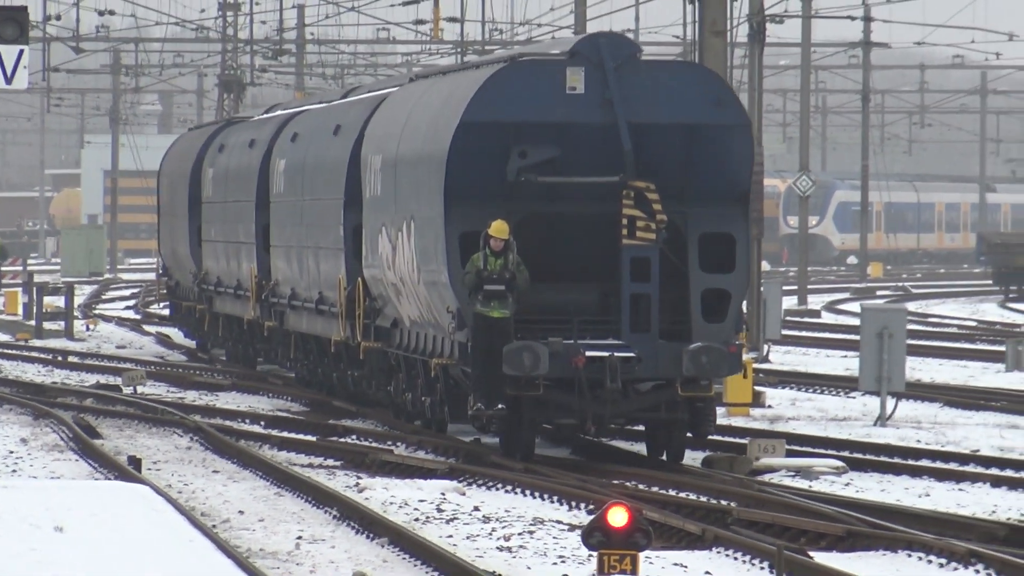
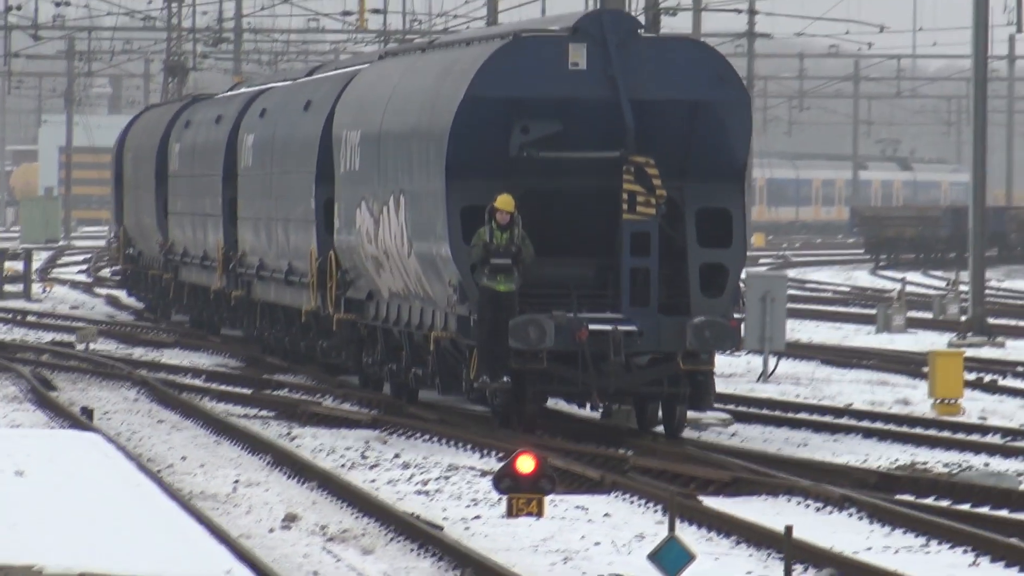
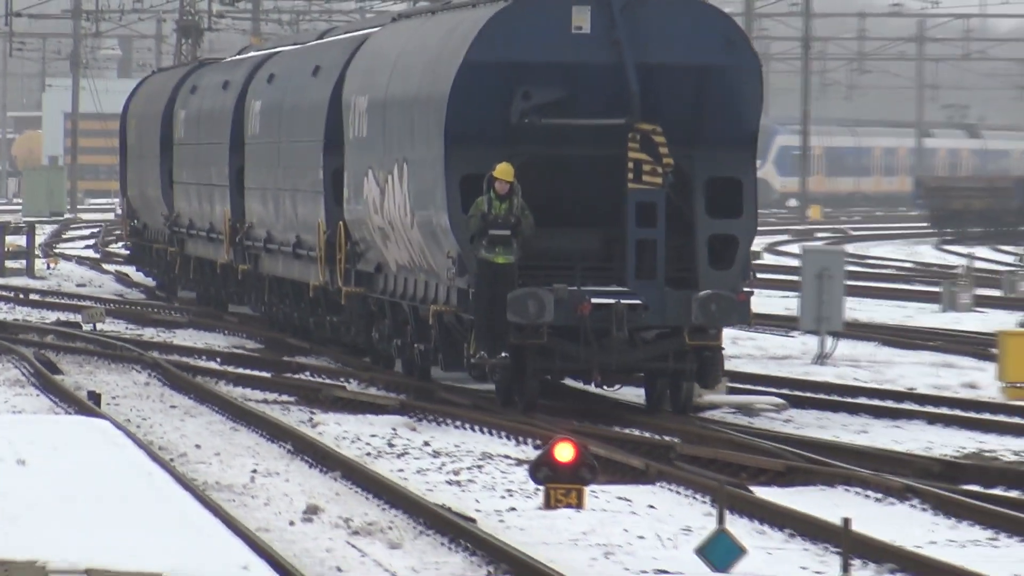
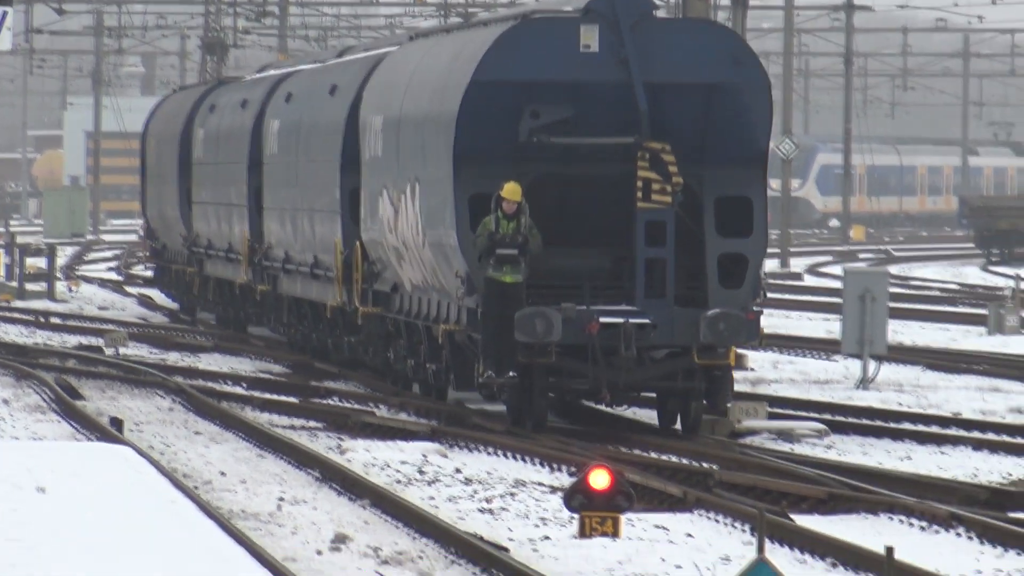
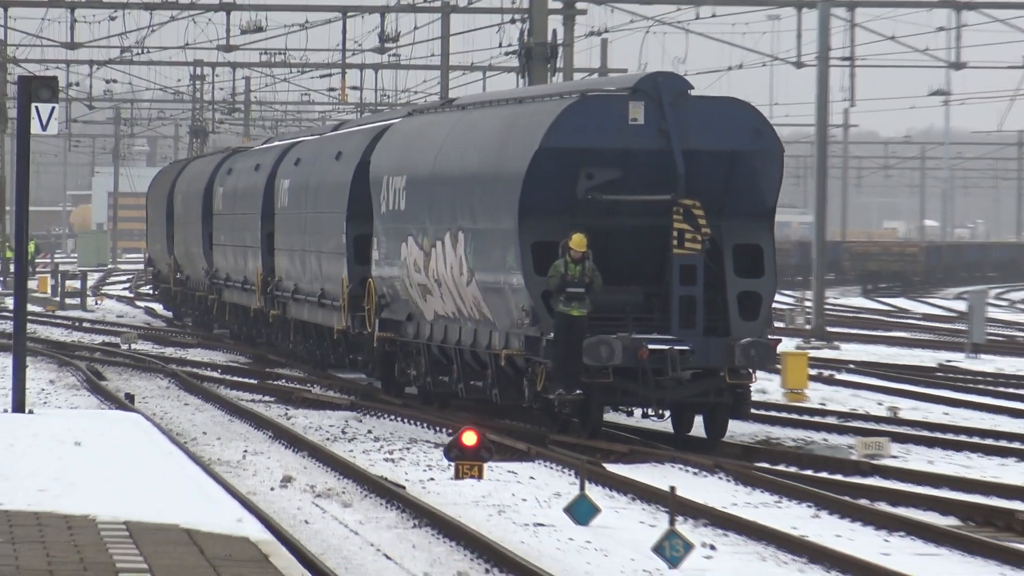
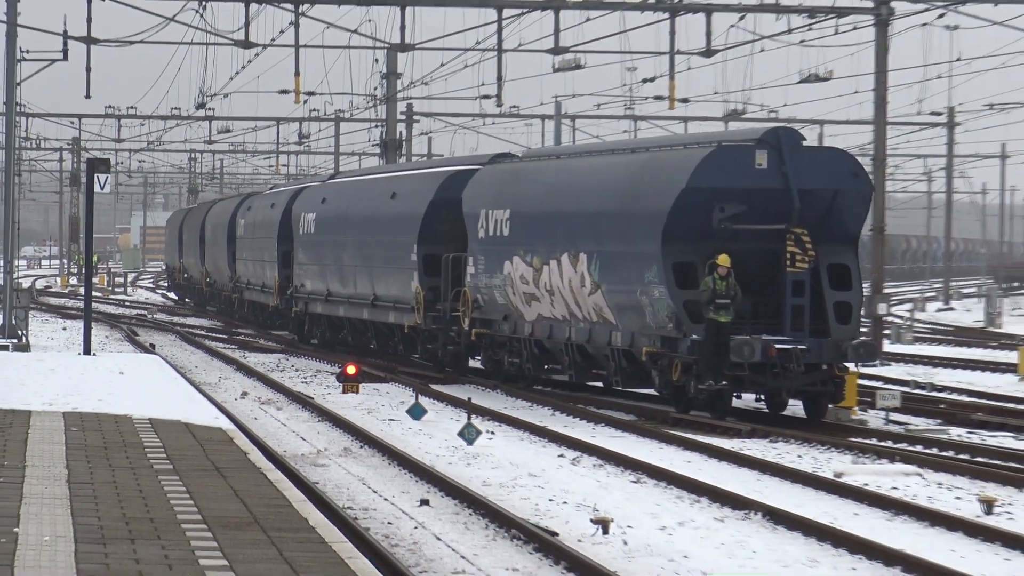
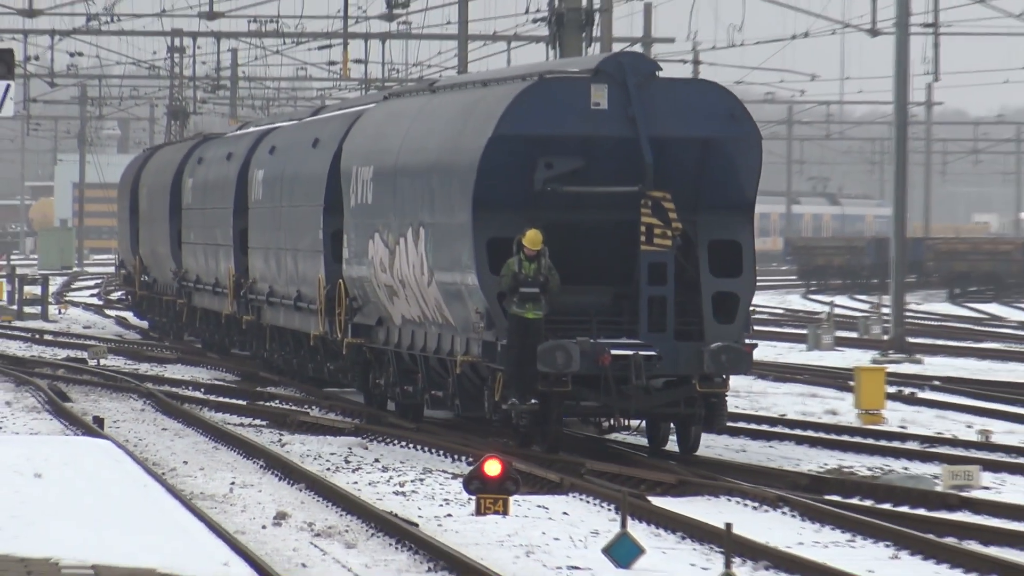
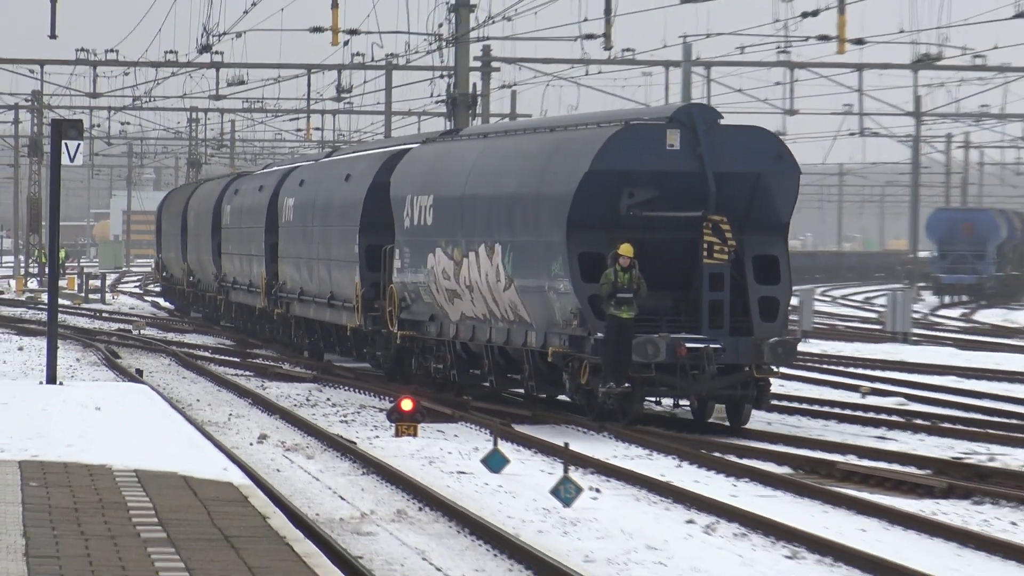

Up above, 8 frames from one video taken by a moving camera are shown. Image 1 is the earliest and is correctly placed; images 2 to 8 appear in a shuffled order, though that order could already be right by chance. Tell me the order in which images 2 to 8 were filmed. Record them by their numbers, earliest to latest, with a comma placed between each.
4, 3, 2, 7, 5, 8, 6
